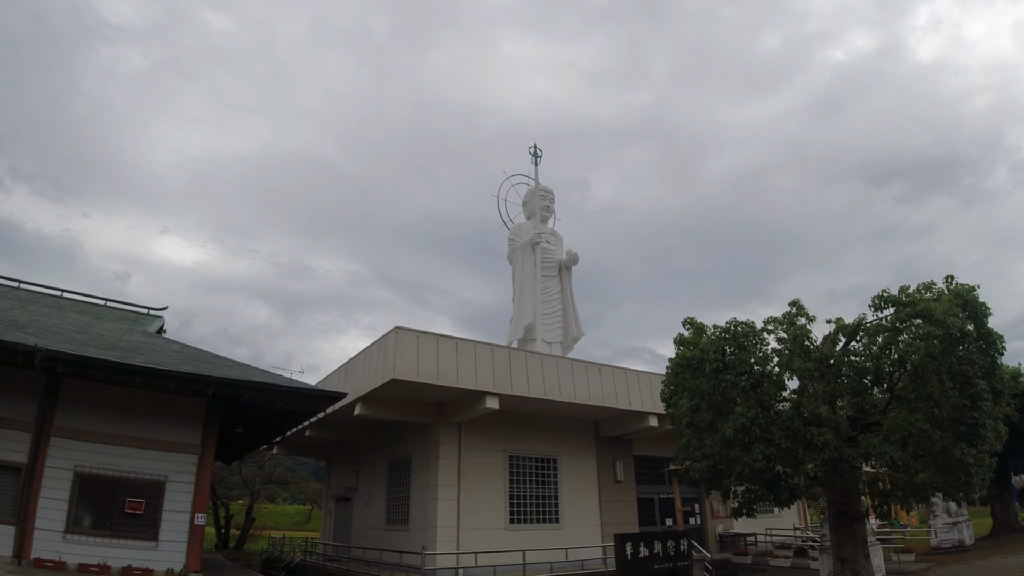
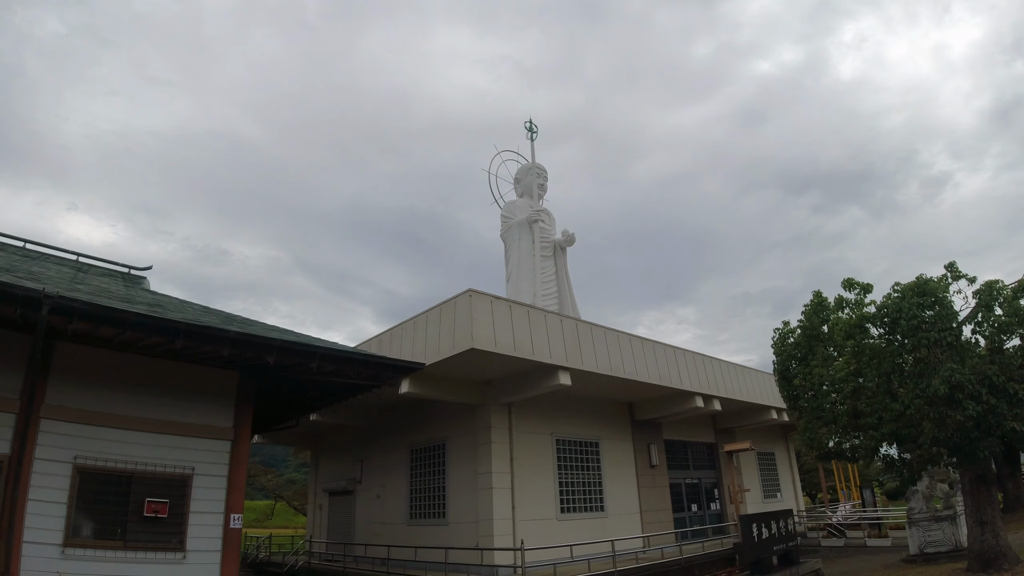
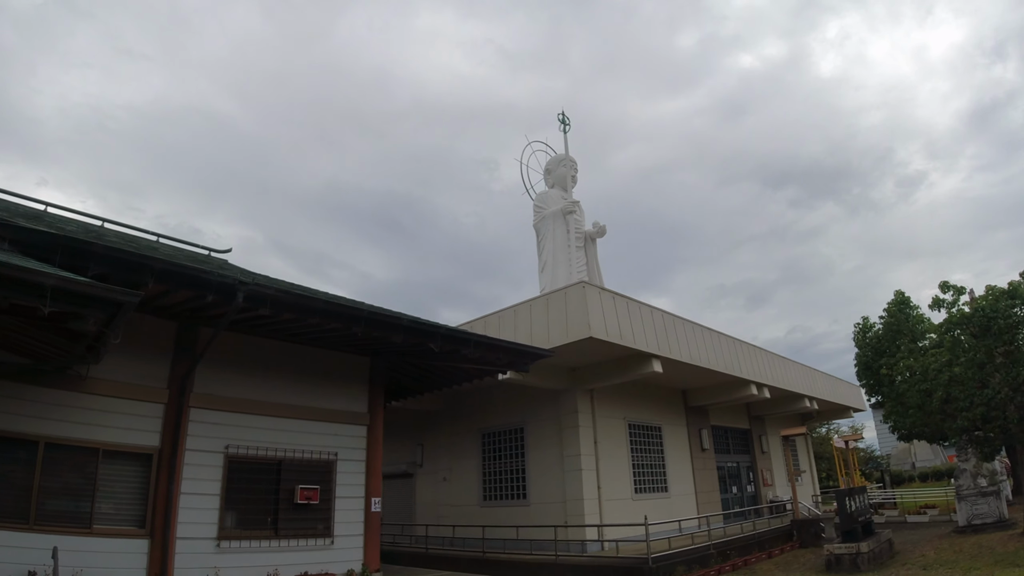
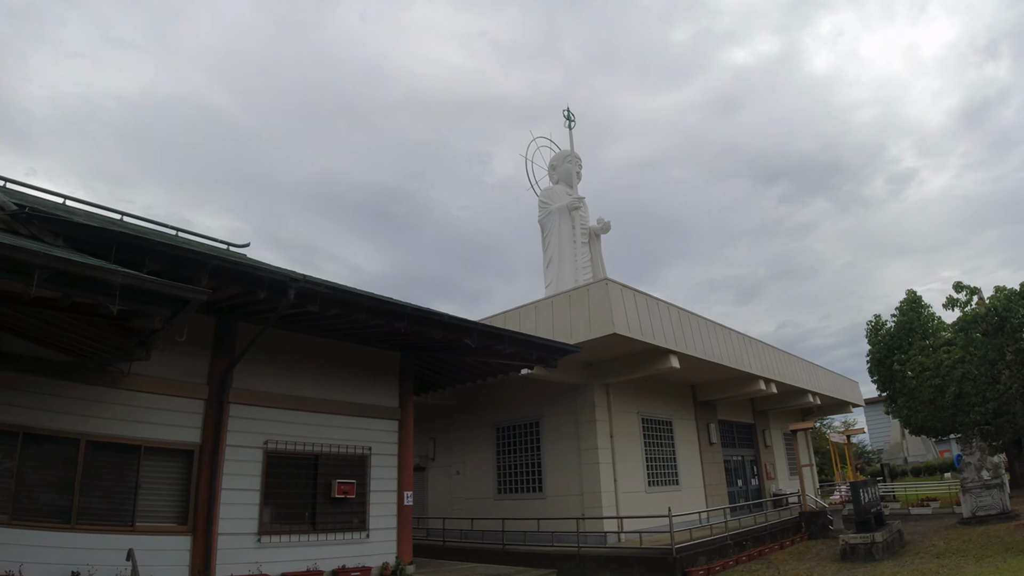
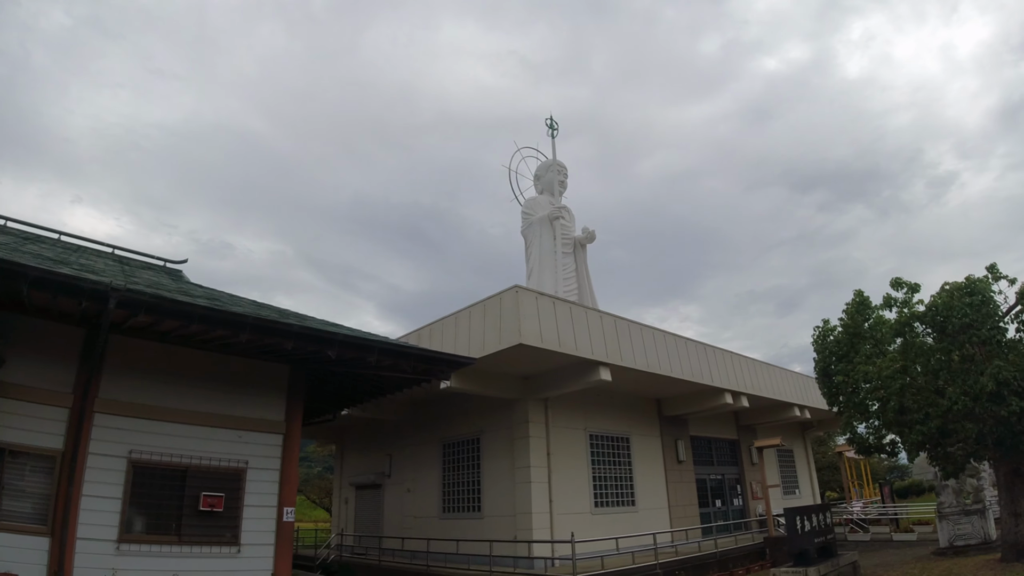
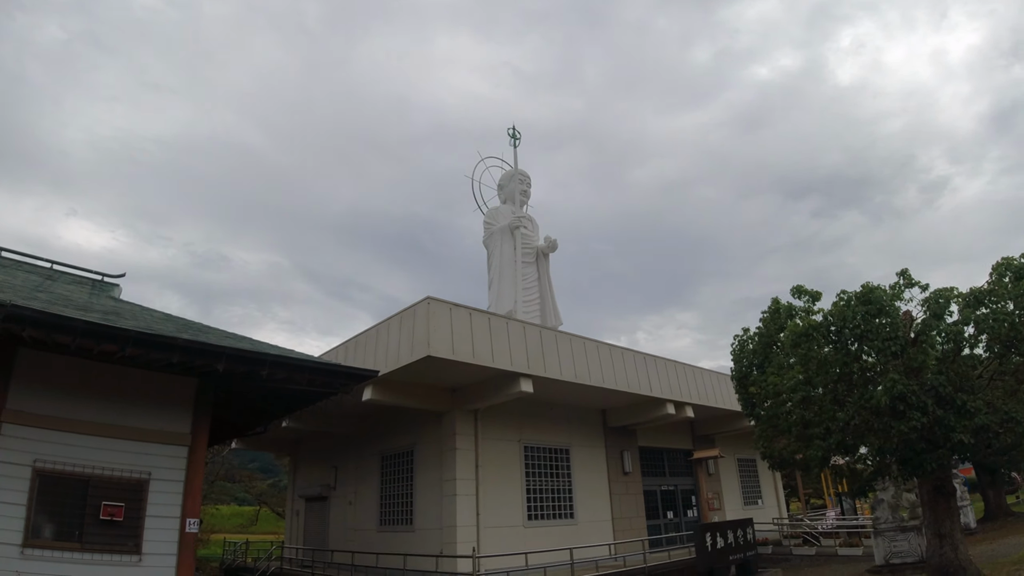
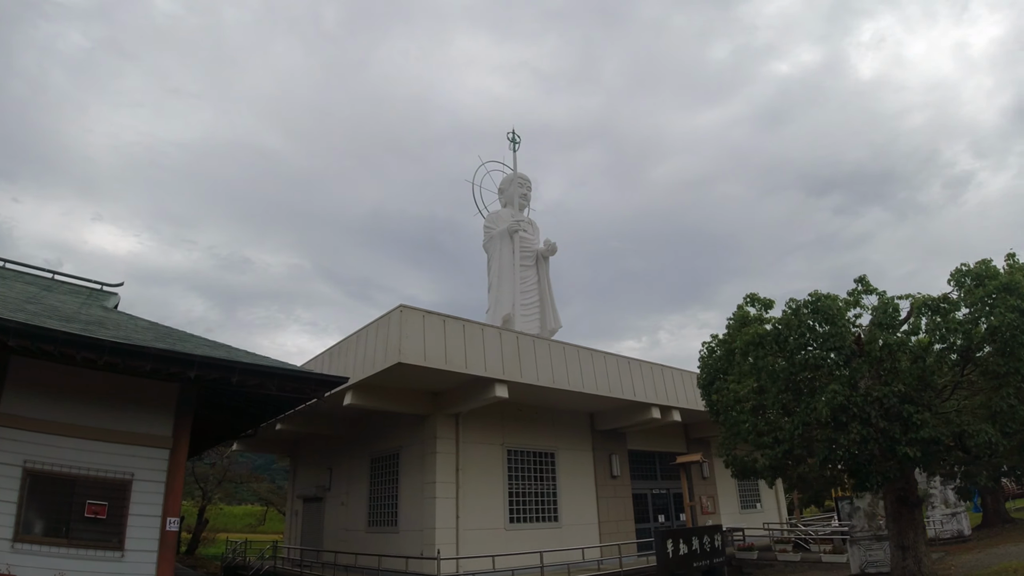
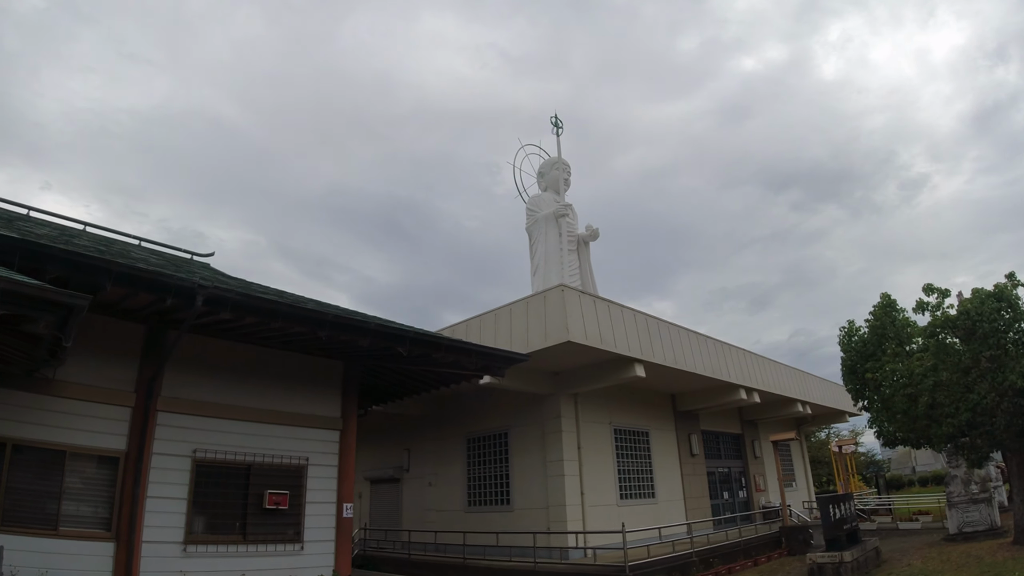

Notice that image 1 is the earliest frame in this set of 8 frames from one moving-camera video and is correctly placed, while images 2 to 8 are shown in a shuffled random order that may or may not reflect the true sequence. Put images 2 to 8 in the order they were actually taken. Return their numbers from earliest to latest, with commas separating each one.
7, 6, 2, 5, 8, 3, 4
